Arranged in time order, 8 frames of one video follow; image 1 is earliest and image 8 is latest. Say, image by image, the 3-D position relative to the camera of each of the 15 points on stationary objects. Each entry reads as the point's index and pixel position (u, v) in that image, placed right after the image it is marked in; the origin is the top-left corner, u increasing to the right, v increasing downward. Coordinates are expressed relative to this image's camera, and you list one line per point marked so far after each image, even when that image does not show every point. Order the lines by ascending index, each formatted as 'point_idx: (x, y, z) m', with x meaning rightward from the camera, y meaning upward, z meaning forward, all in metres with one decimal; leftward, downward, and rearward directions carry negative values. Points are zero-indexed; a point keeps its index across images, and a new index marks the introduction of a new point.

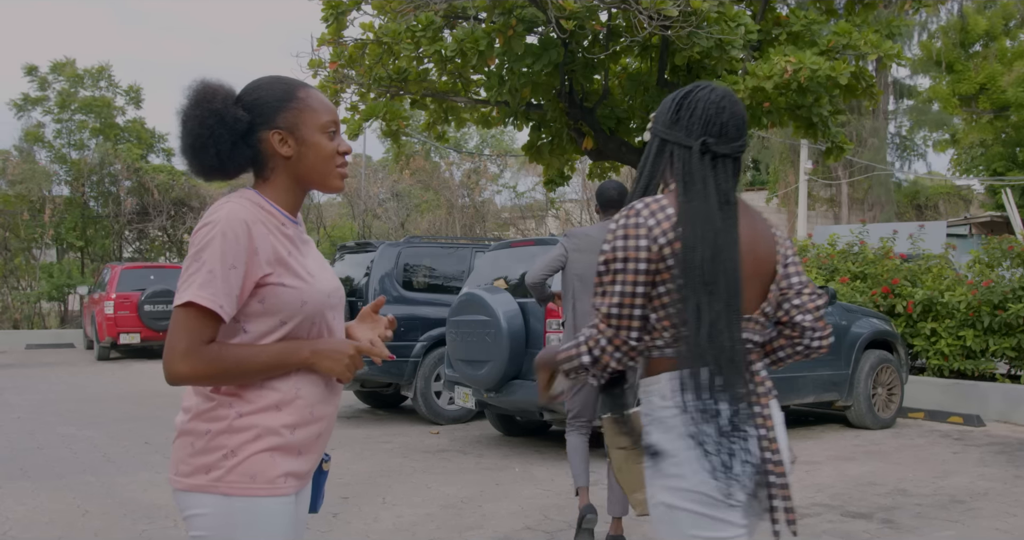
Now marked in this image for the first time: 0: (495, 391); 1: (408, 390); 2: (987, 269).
0: (-0.1, -0.8, +6.9) m
1: (-0.9, -1.0, +9.0) m
2: (+3.9, 0.0, +8.9) m
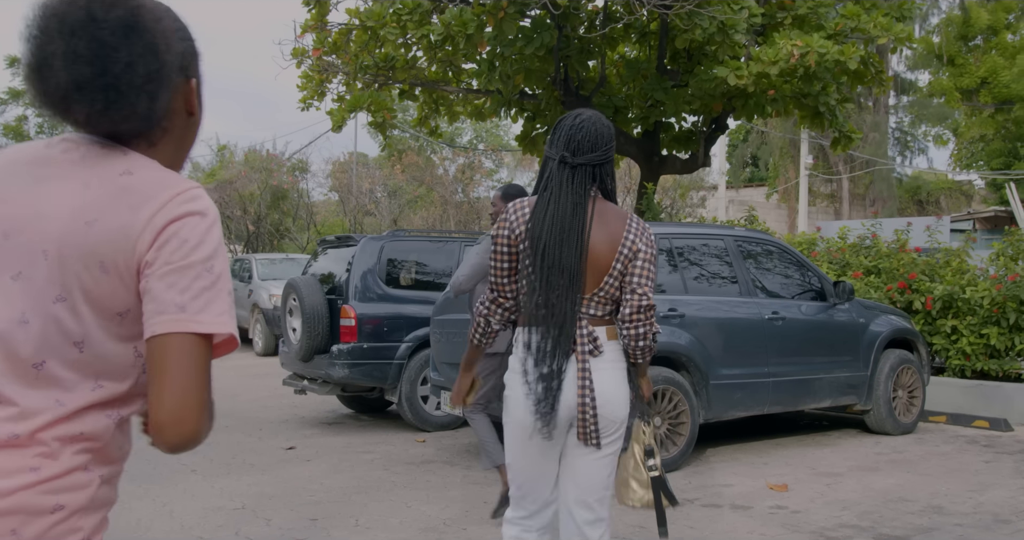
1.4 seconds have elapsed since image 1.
0: (-0.2, -0.8, +6.3) m
1: (-0.9, -1.0, +8.4) m
2: (+3.9, +0.1, +8.3) m
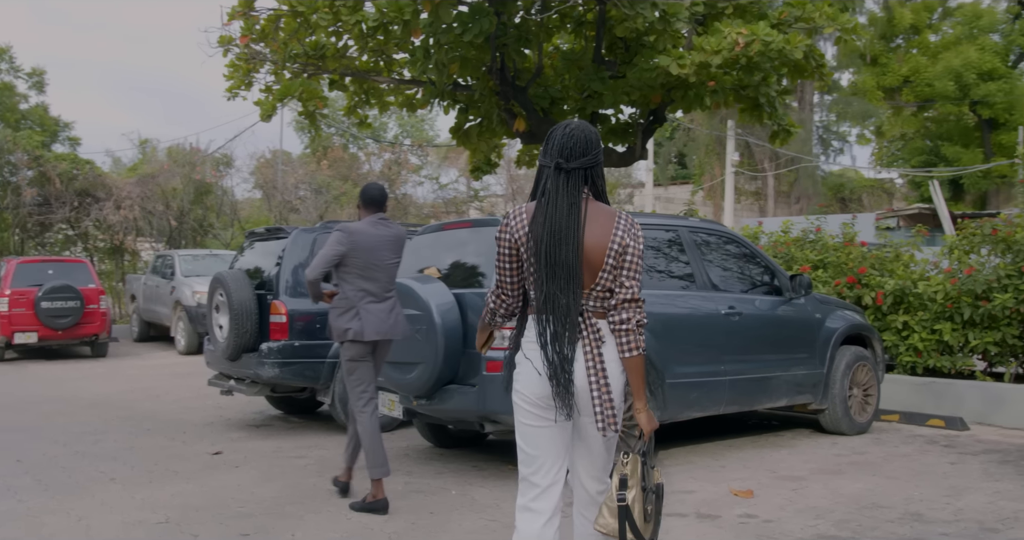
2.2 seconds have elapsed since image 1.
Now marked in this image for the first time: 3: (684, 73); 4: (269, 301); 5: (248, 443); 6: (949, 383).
0: (-0.5, -0.7, +5.8) m
1: (-1.4, -0.9, +7.9) m
2: (+3.4, +0.1, +8.1) m
3: (+1.7, +1.9, +10.3) m
4: (-1.8, -0.2, +7.8) m
5: (-1.9, -1.2, +7.5) m
6: (+3.2, -0.8, +7.9) m
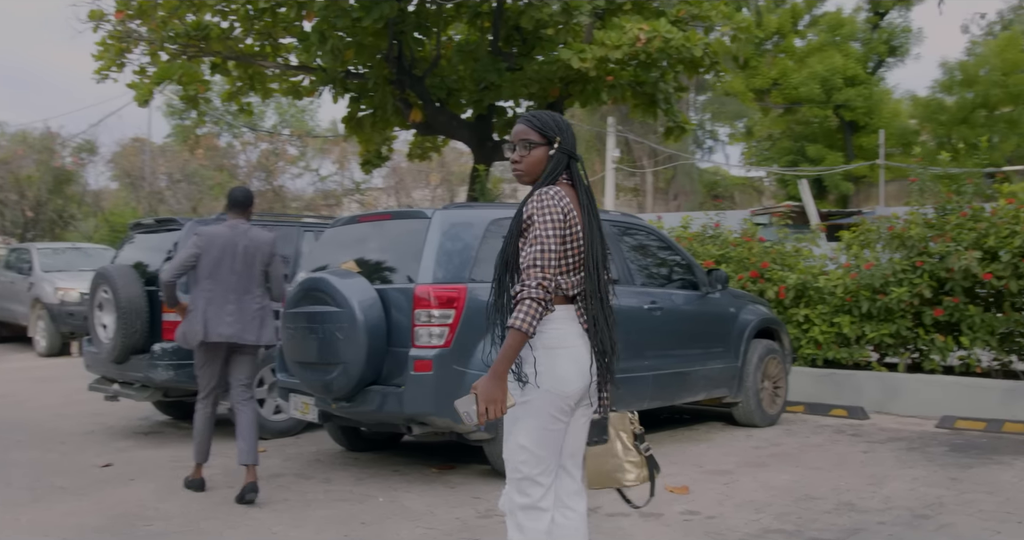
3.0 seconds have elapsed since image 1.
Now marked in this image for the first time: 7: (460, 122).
0: (-0.9, -0.7, +5.6) m
1: (-2.0, -0.9, +7.5) m
2: (+2.7, +0.2, +8.3) m
3: (+0.7, +2.0, +10.3) m
4: (-2.4, -0.2, +7.4) m
5: (-2.5, -1.2, +7.1) m
6: (+2.6, -0.8, +8.1) m
7: (-0.6, +1.7, +12.1) m
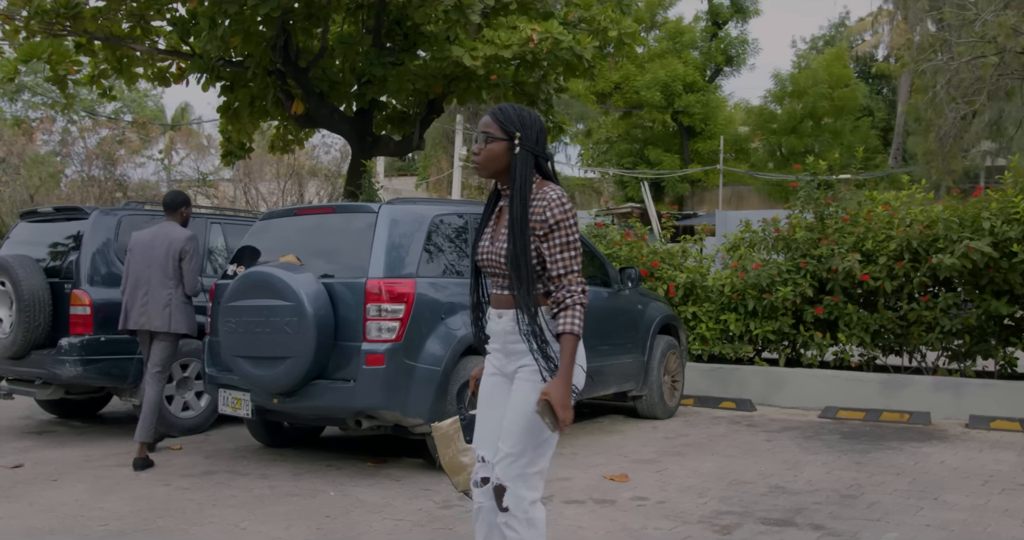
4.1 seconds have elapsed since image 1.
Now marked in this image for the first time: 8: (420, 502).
0: (-1.2, -0.7, +5.6) m
1: (-2.6, -0.9, +7.3) m
2: (+2.0, +0.1, +8.9) m
3: (-0.4, +2.0, +10.5) m
4: (-3.0, -0.1, +7.1) m
5: (-3.0, -1.2, +6.8) m
6: (+1.8, -0.8, +8.6) m
7: (-1.9, +1.7, +12.1) m
8: (-0.4, -1.1, +5.1) m
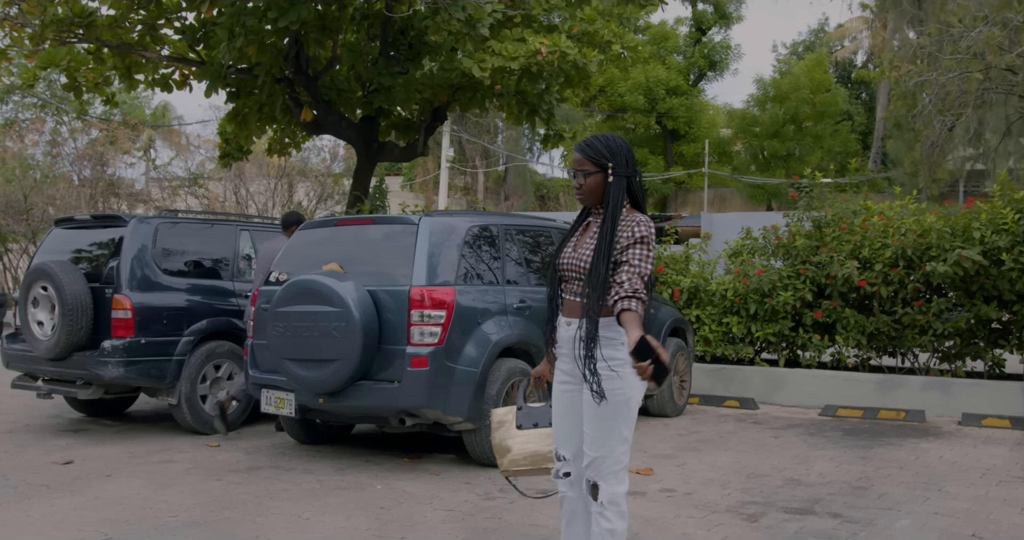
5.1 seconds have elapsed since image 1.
0: (-1.0, -0.7, +6.0) m
1: (-2.5, -0.9, +7.6) m
2: (+2.1, +0.1, +9.3) m
3: (-0.3, +2.0, +10.9) m
4: (-2.8, -0.2, +7.4) m
5: (-2.9, -1.2, +7.2) m
6: (+1.9, -0.8, +9.1) m
7: (-1.9, +1.7, +12.4) m
8: (-0.2, -1.1, +5.4) m
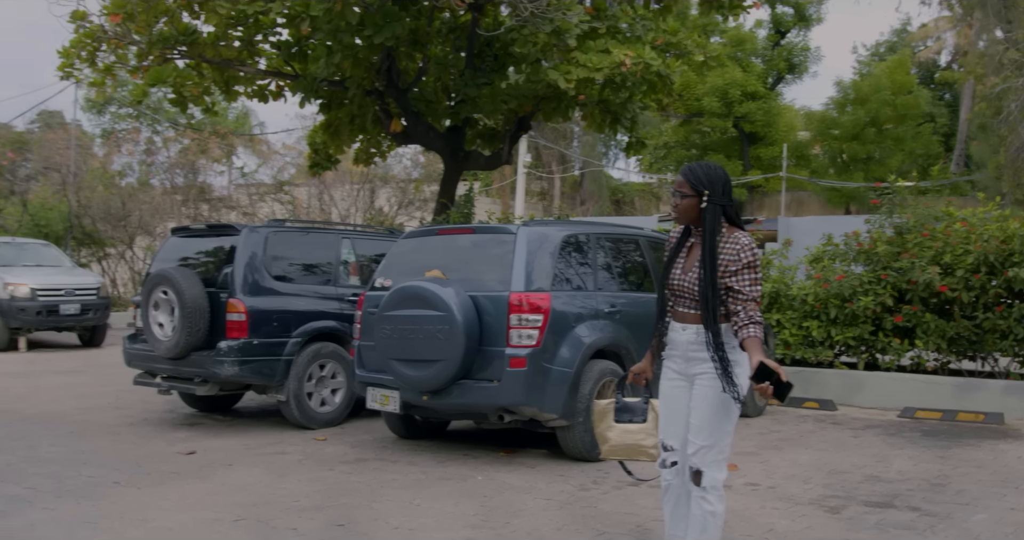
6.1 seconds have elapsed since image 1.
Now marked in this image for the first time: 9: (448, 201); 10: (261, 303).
0: (-0.4, -0.7, +6.4) m
1: (-1.8, -0.9, +8.2) m
2: (+2.8, +0.1, +9.5) m
3: (+0.6, +1.9, +11.3) m
4: (-2.2, -0.2, +8.0) m
5: (-2.2, -1.2, +7.7) m
6: (+2.7, -0.9, +9.3) m
7: (-0.9, +1.7, +12.9) m
8: (+0.3, -1.2, +5.8) m
9: (-0.8, +0.9, +13.5) m
10: (-1.9, -0.3, +8.0) m
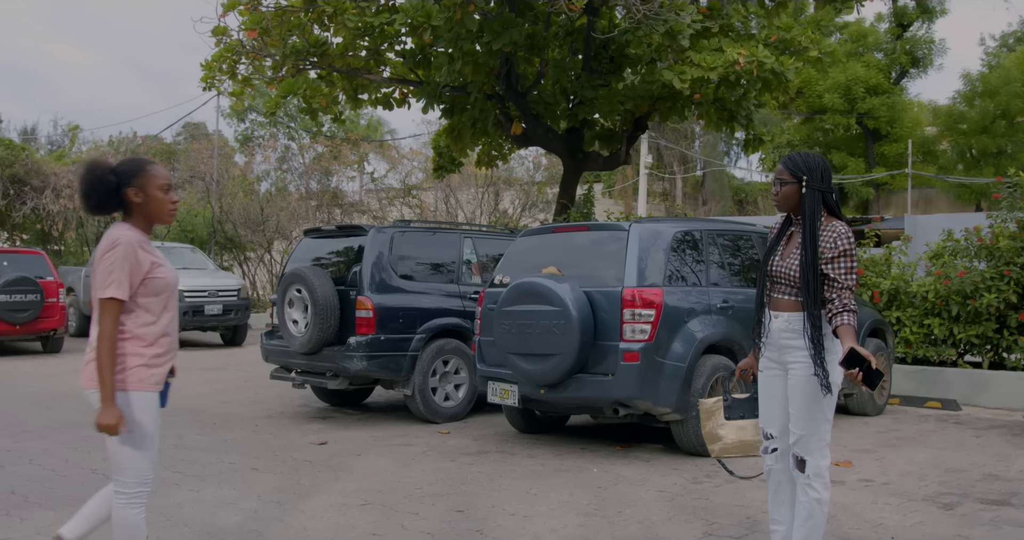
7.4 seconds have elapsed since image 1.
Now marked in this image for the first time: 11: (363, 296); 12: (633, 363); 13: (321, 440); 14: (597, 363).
0: (+0.3, -0.7, +6.6) m
1: (-0.9, -0.9, +8.6) m
2: (+3.9, +0.1, +9.4) m
3: (+1.9, +1.9, +11.4) m
4: (-1.3, -0.2, +8.4) m
5: (-1.3, -1.2, +8.2) m
6: (+3.7, -0.9, +9.2) m
7: (+0.6, +1.7, +13.2) m
8: (+0.9, -1.2, +6.0) m
9: (+0.7, +0.9, +13.7) m
10: (-1.0, -0.2, +8.4) m
11: (-1.2, -0.2, +8.3) m
12: (+0.7, -0.6, +6.3) m
13: (-1.4, -1.2, +7.8) m
14: (+0.5, -0.6, +6.5) m
